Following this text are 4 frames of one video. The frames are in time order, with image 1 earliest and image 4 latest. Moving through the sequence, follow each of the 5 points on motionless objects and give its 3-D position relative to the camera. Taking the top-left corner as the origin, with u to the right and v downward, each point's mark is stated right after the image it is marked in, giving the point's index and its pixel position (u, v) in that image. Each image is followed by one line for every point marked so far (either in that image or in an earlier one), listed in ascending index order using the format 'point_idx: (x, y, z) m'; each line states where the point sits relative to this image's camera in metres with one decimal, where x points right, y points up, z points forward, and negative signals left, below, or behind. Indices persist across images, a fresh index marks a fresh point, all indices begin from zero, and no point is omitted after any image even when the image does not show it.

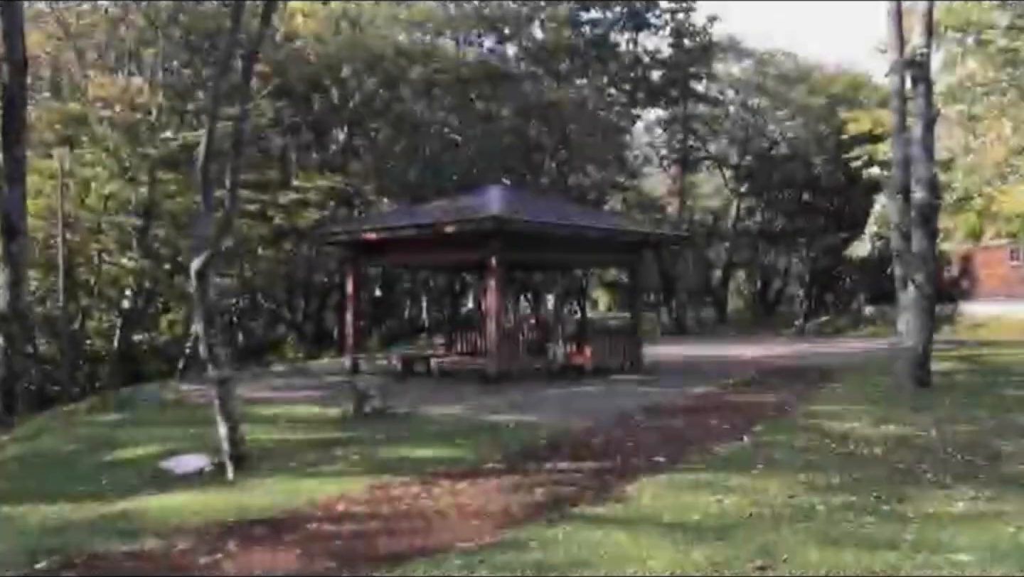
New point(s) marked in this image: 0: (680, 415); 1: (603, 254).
0: (+1.7, -1.3, +10.1) m
1: (+1.5, +0.6, +16.2) m
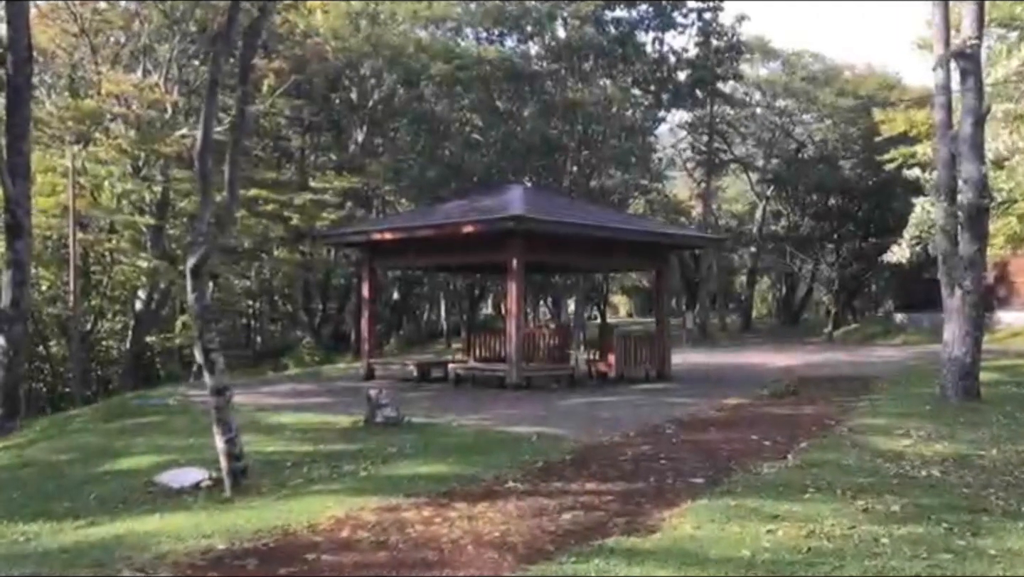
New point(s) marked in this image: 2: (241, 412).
0: (+1.9, -1.3, +9.5) m
1: (+1.8, +0.5, +15.6) m
2: (-3.0, -1.4, +10.9) m
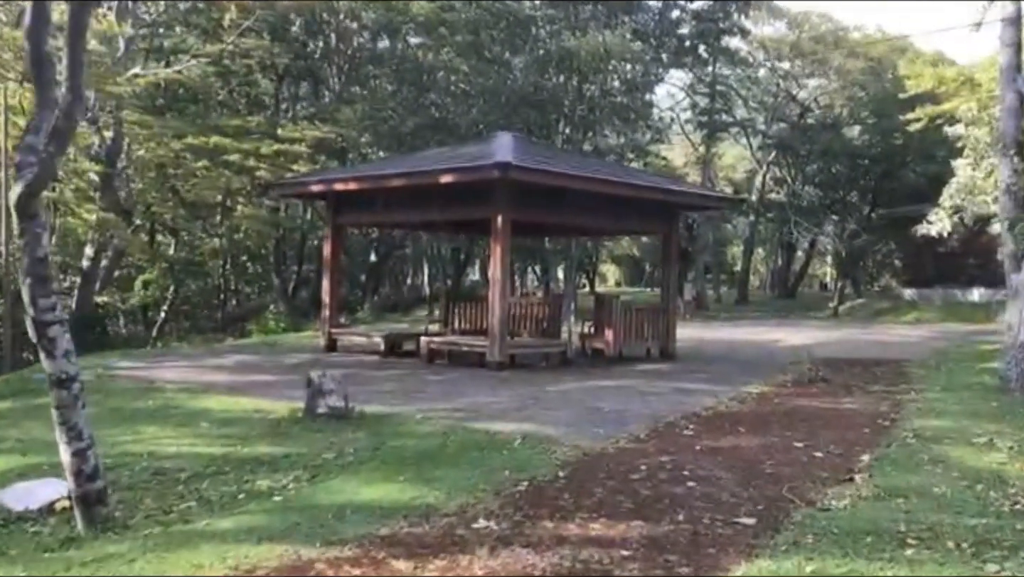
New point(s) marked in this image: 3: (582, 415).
0: (+1.8, -1.1, +7.5) m
1: (+1.6, +1.0, +13.6) m
2: (-3.1, -0.9, +8.9) m
3: (+0.6, -1.0, +8.0) m
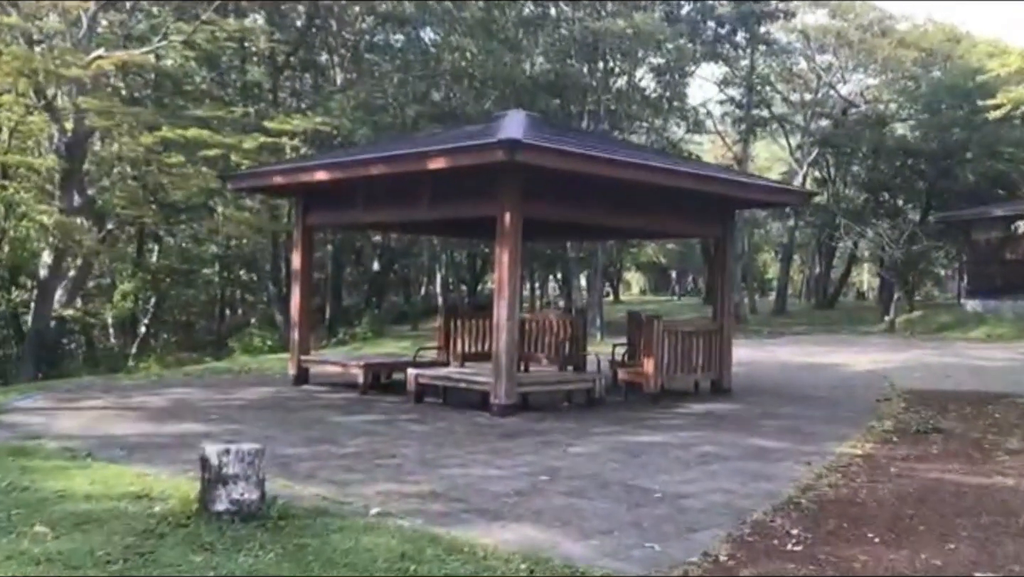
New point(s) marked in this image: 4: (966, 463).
0: (+1.8, -1.2, +4.8) m
1: (+1.8, +0.8, +10.8) m
2: (-3.1, -1.1, +6.3) m
3: (+0.6, -1.2, +5.3) m
4: (+3.2, -1.2, +7.1) m
